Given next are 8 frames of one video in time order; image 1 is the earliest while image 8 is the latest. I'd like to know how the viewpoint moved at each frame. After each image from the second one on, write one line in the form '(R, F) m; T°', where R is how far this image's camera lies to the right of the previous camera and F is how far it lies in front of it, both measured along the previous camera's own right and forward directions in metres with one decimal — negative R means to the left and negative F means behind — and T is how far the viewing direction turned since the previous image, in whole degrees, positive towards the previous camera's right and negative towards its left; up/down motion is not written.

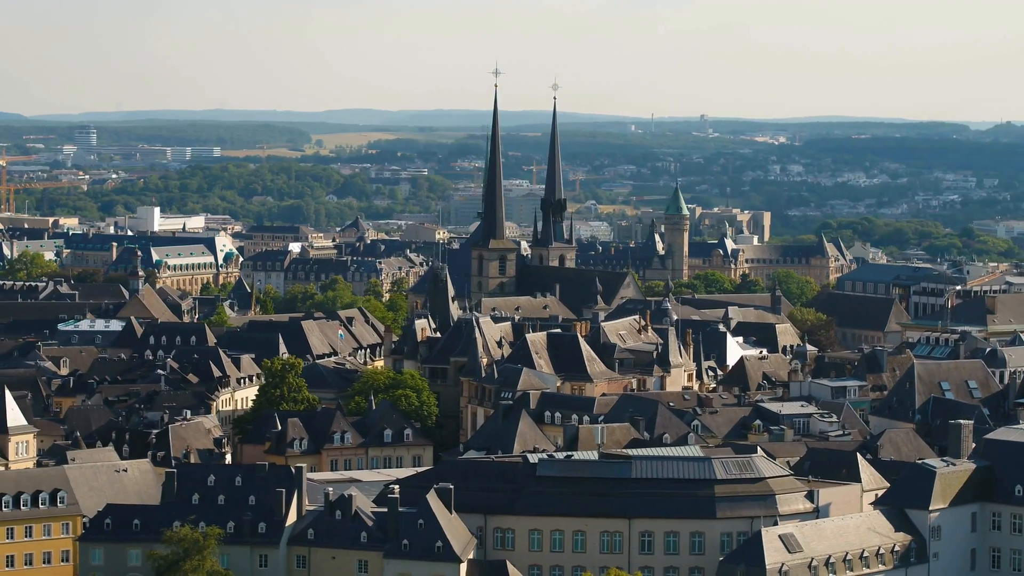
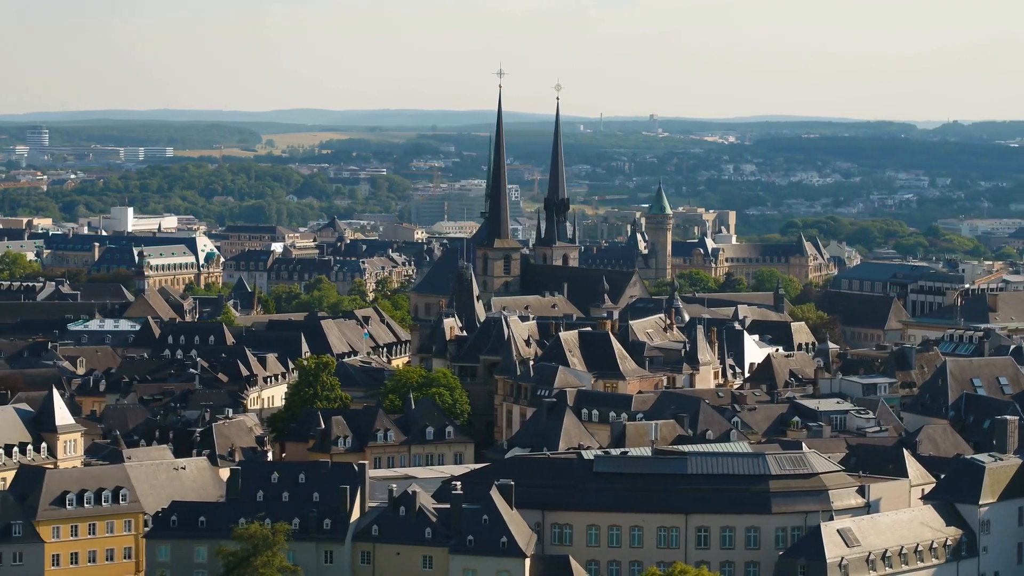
(-2.4, -0.8) m; +1°
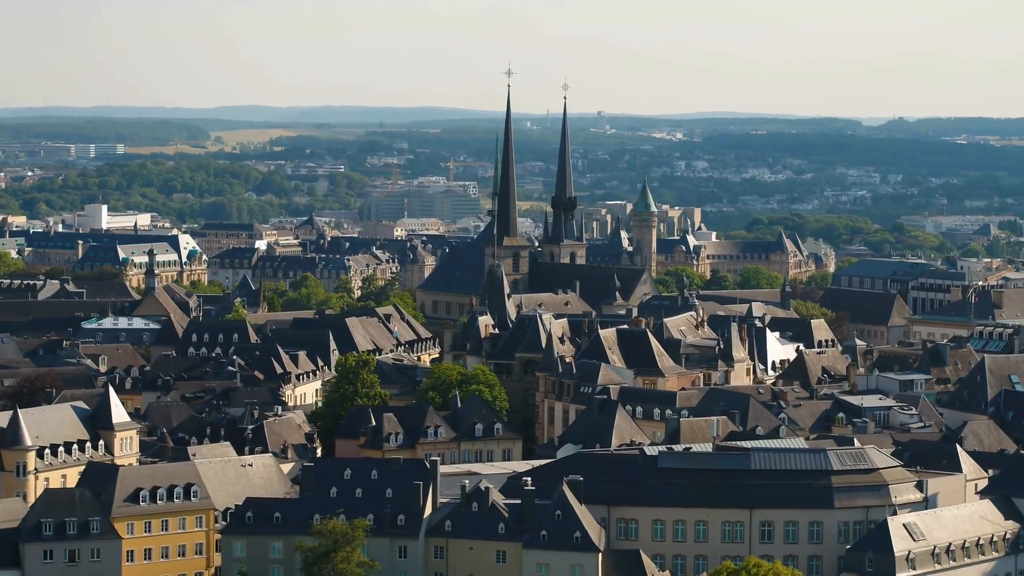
(-2.7, -0.9) m; +1°
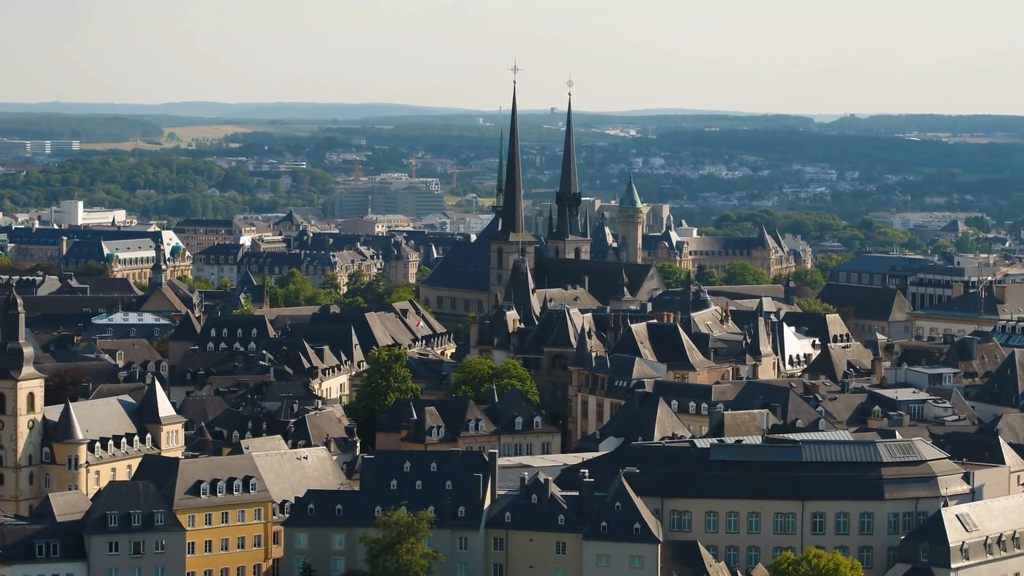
(-2.4, -0.7) m; +1°
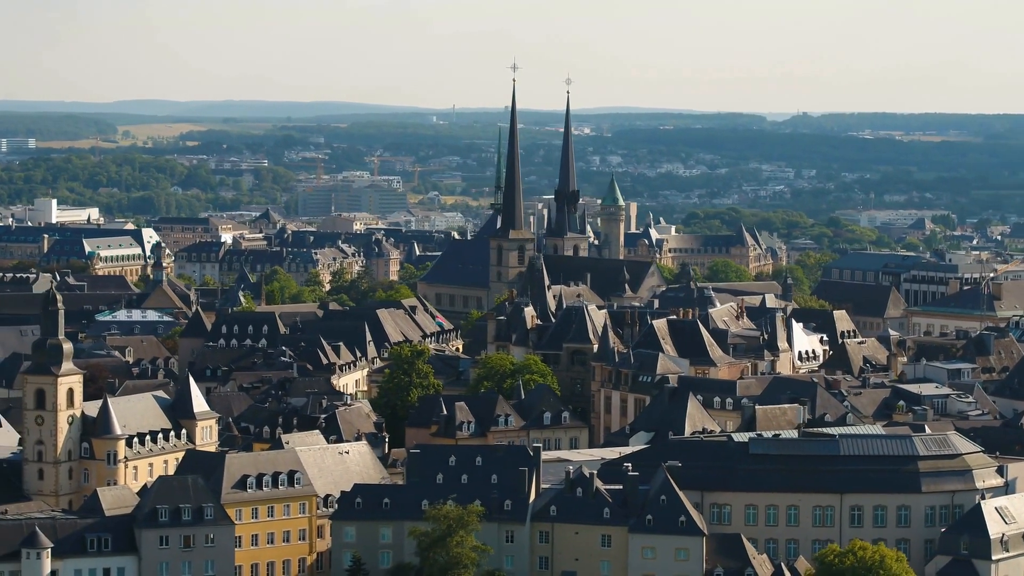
(-2.1, -0.6) m; +1°
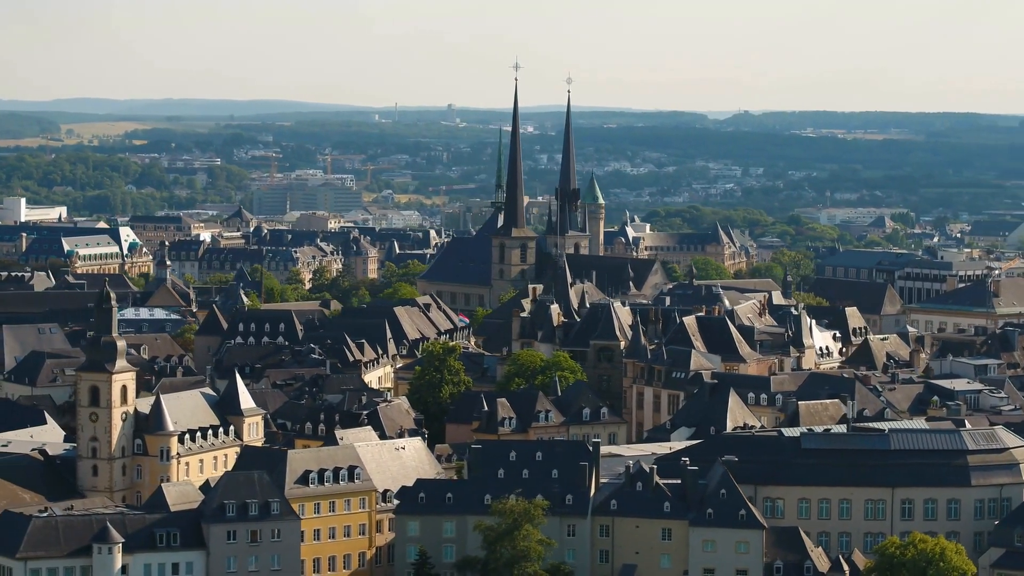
(-2.7, -0.8) m; +1°
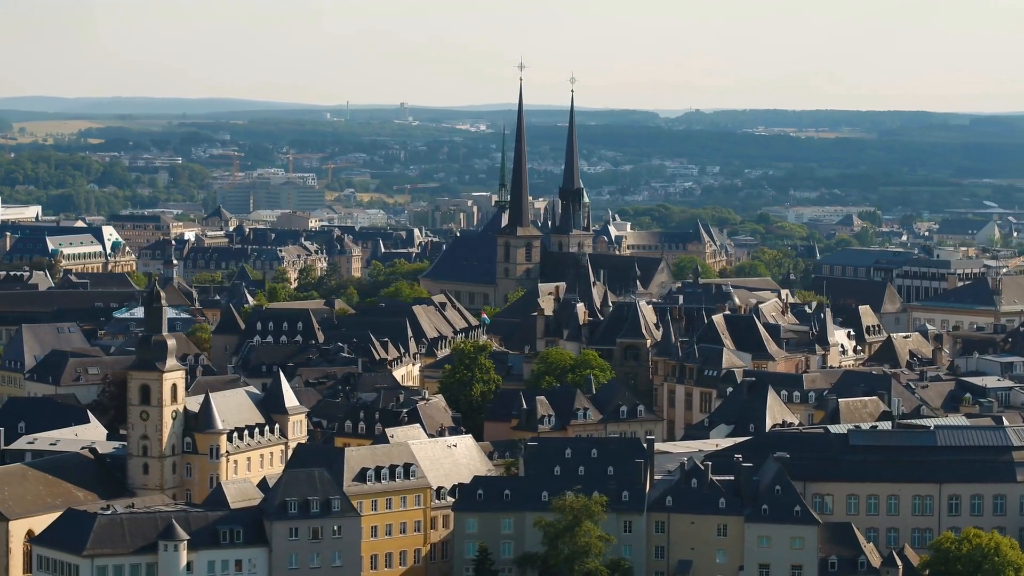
(-2.4, -0.7) m; +1°
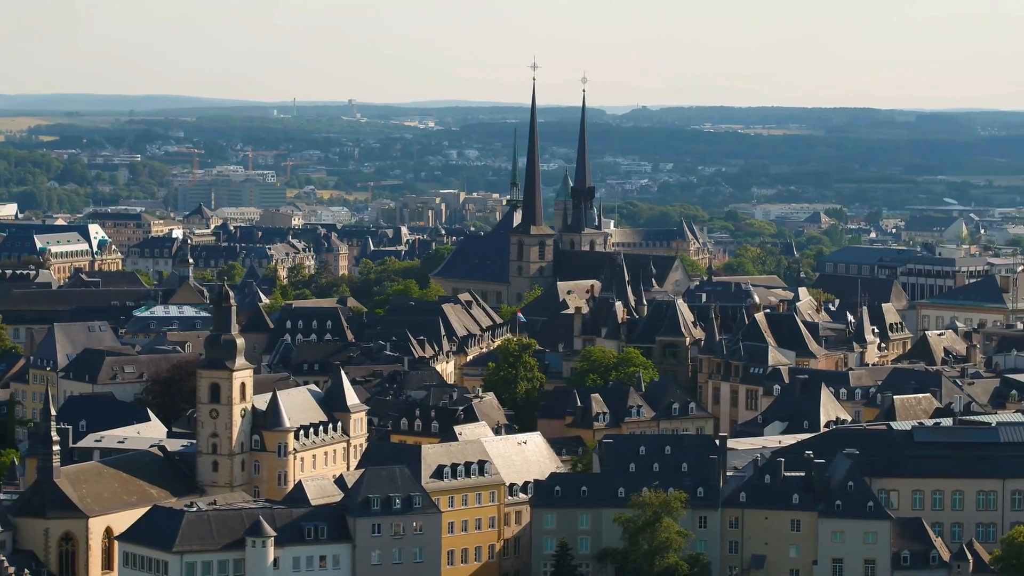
(-3.0, -0.9) m; +1°
